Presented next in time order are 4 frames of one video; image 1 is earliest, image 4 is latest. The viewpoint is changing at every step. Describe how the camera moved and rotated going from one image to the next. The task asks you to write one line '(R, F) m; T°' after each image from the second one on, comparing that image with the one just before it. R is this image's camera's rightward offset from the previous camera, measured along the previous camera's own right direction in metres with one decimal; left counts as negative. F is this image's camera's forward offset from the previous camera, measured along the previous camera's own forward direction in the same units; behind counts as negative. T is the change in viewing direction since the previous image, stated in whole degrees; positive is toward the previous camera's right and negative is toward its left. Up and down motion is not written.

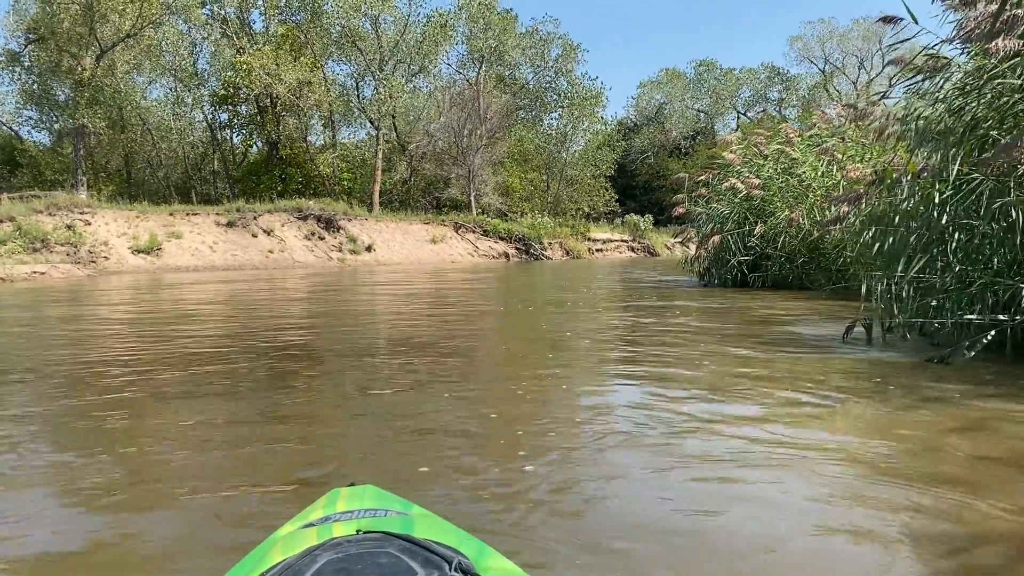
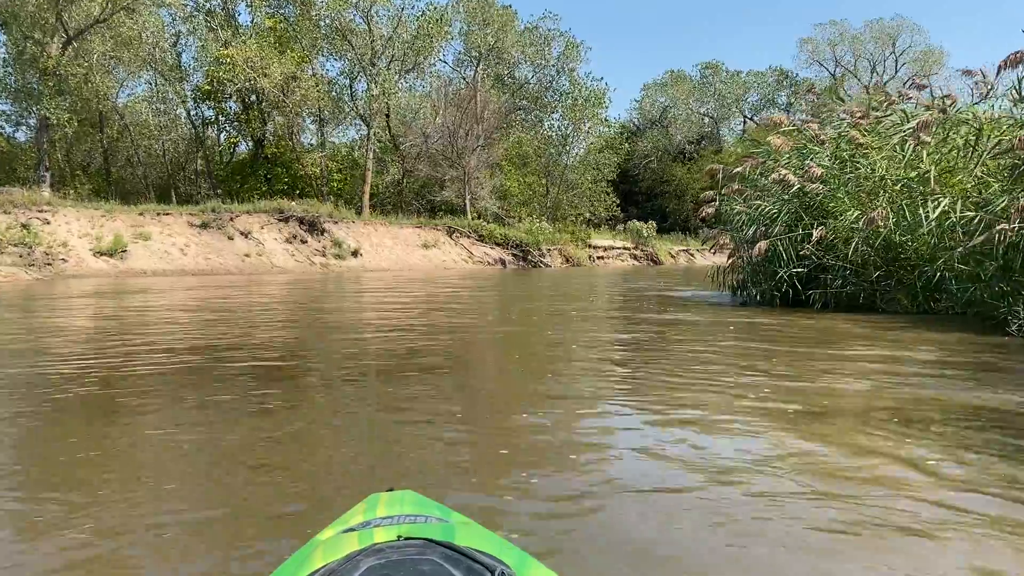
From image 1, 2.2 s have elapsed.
(0.0, +1.1) m; 0°
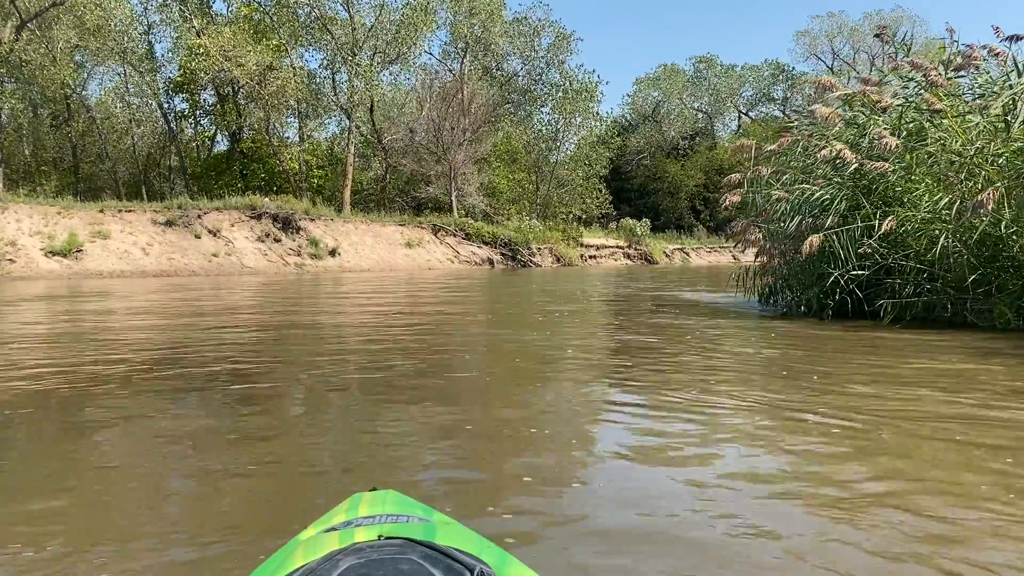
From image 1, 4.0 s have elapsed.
(0.0, +0.9) m; +1°
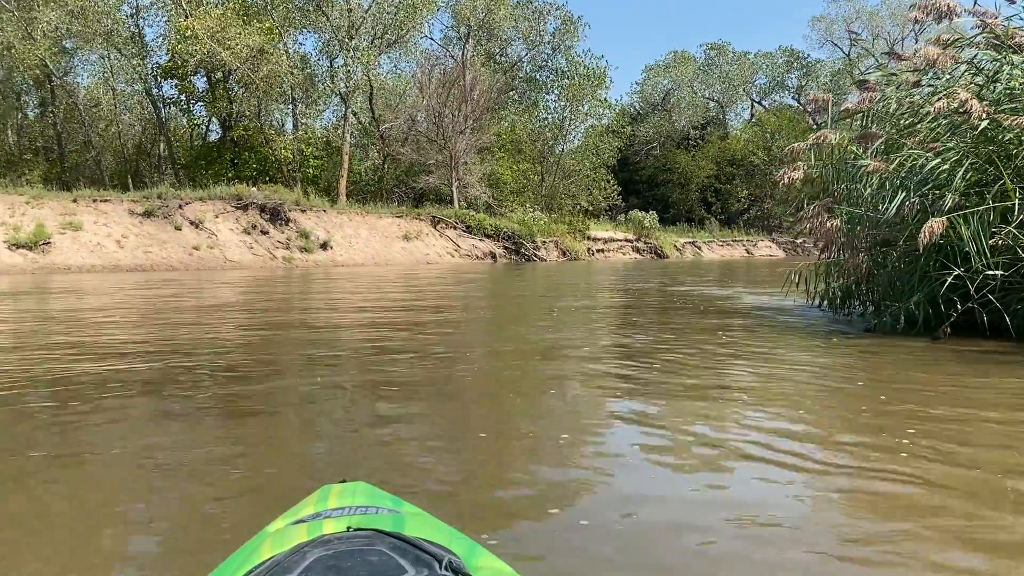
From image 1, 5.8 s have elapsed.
(0.0, +0.9) m; 0°
